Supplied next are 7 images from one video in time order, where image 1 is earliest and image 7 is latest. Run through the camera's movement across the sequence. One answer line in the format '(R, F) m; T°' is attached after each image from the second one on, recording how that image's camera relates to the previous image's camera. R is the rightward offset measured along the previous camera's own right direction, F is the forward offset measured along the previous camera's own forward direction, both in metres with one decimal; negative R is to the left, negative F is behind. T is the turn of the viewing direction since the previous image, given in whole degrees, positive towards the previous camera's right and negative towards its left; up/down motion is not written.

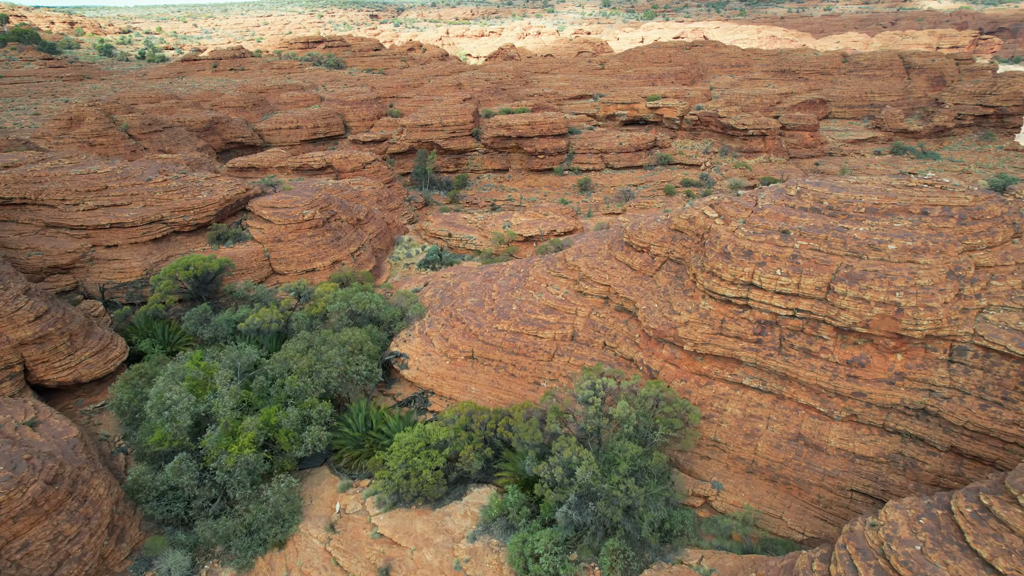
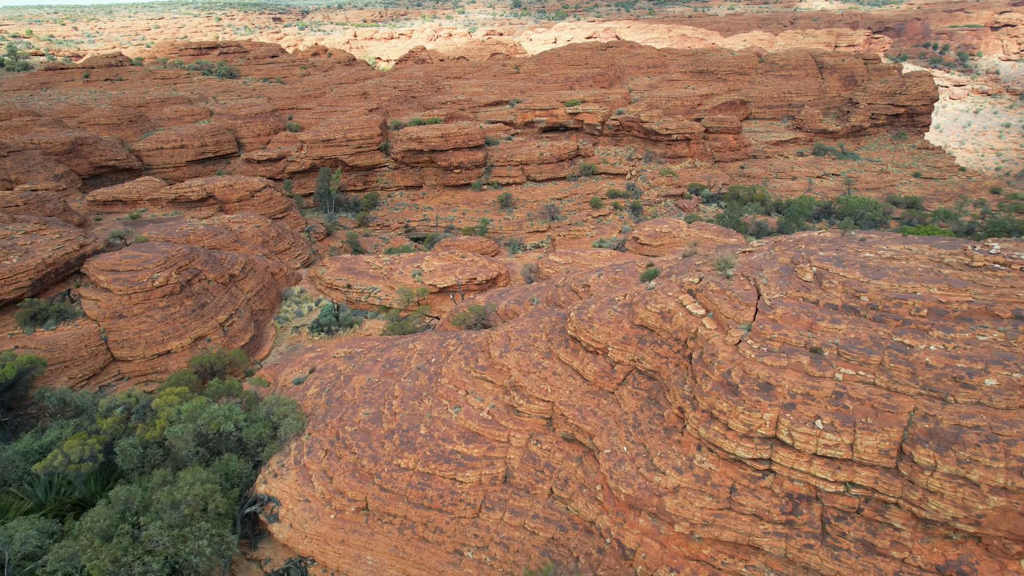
(+0.2, +2.4) m; +6°
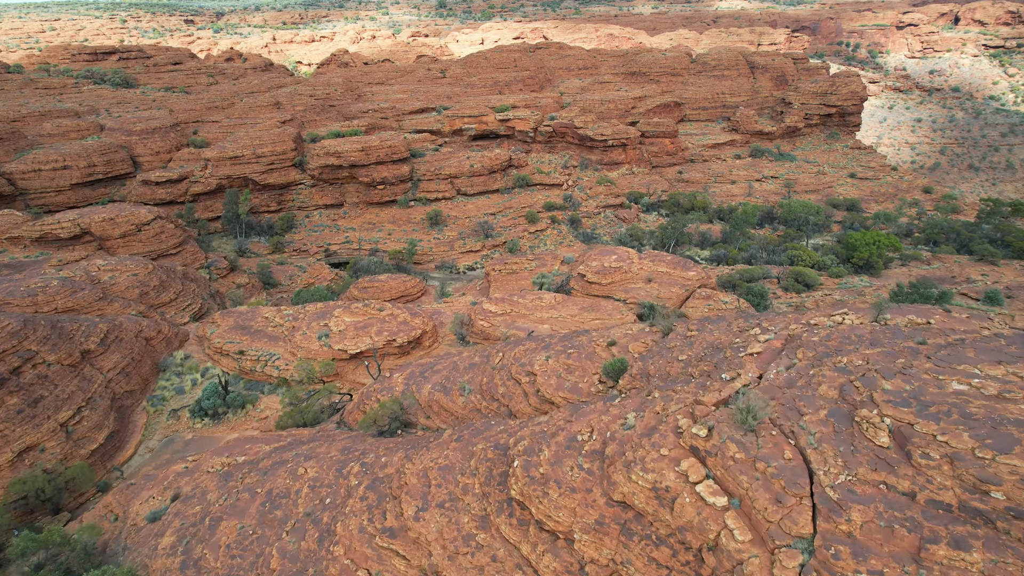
(+0.2, +2.0) m; +5°
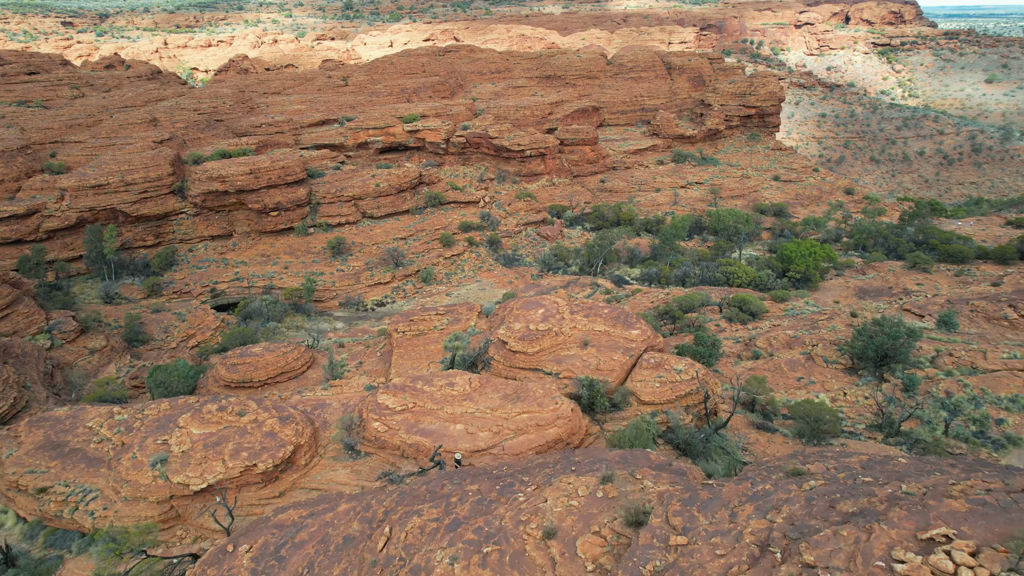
(+0.3, +2.4) m; +6°
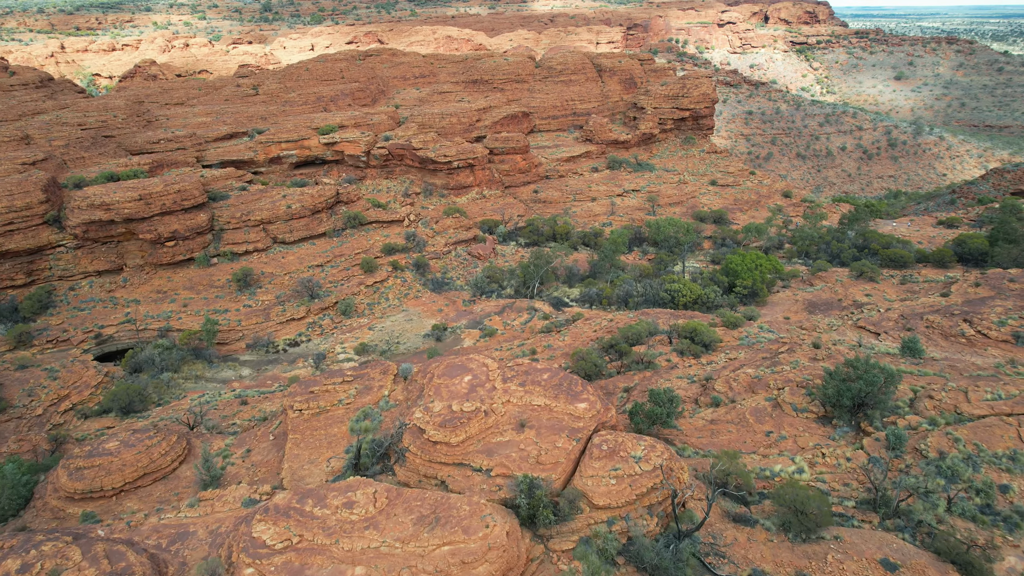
(+0.3, +1.9) m; +5°
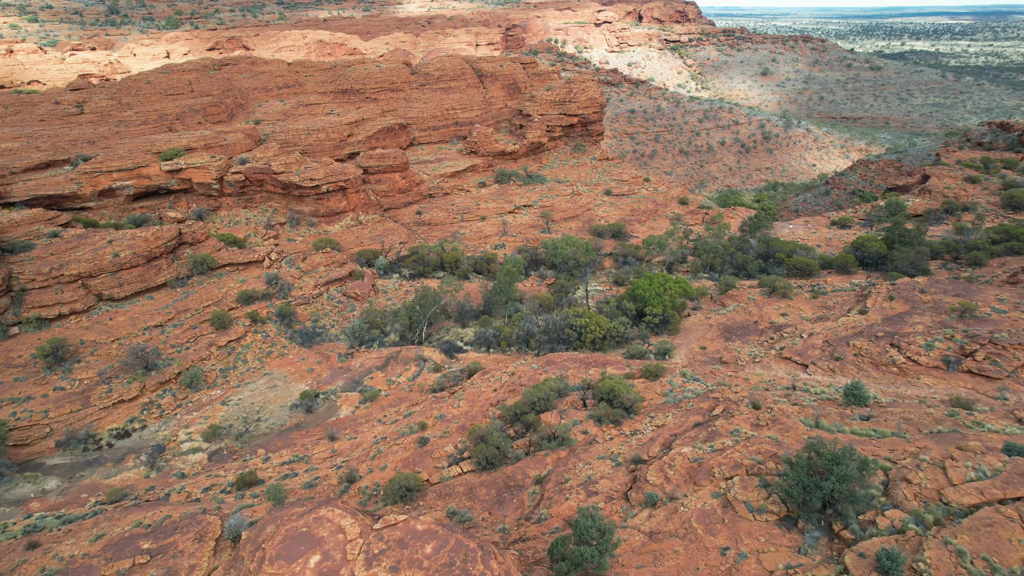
(+0.4, +2.8) m; +8°
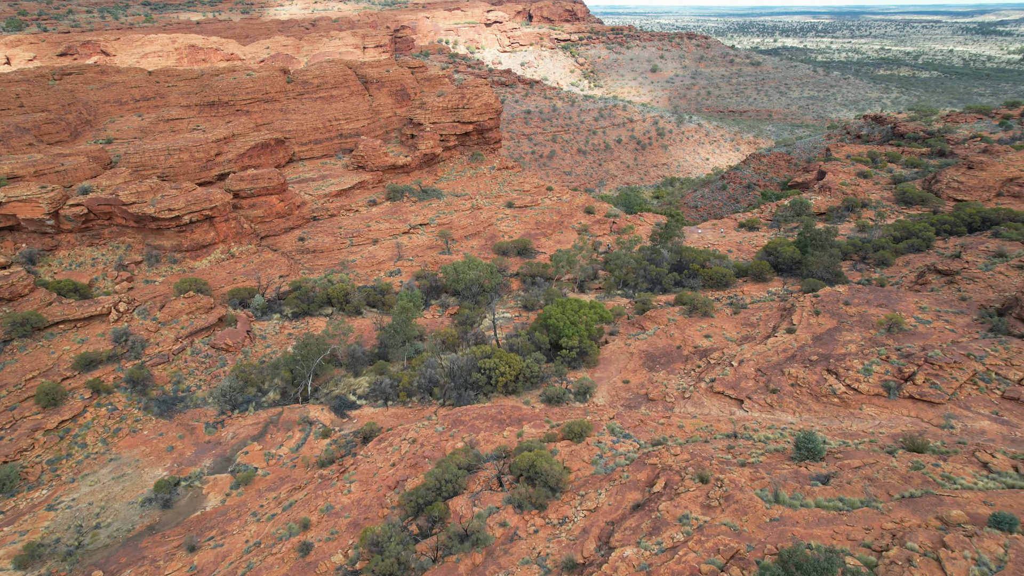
(+0.3, +2.2) m; +8°
